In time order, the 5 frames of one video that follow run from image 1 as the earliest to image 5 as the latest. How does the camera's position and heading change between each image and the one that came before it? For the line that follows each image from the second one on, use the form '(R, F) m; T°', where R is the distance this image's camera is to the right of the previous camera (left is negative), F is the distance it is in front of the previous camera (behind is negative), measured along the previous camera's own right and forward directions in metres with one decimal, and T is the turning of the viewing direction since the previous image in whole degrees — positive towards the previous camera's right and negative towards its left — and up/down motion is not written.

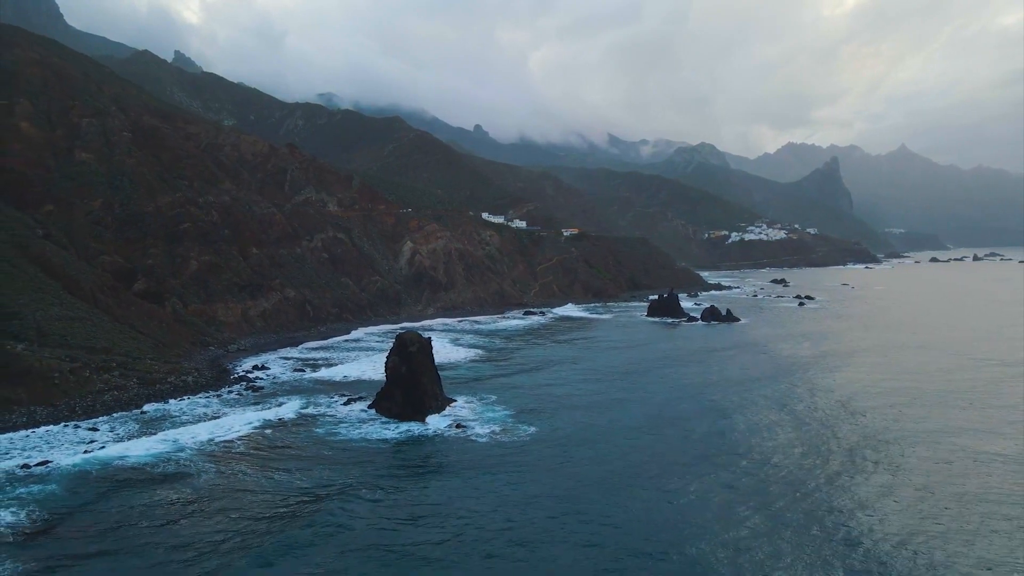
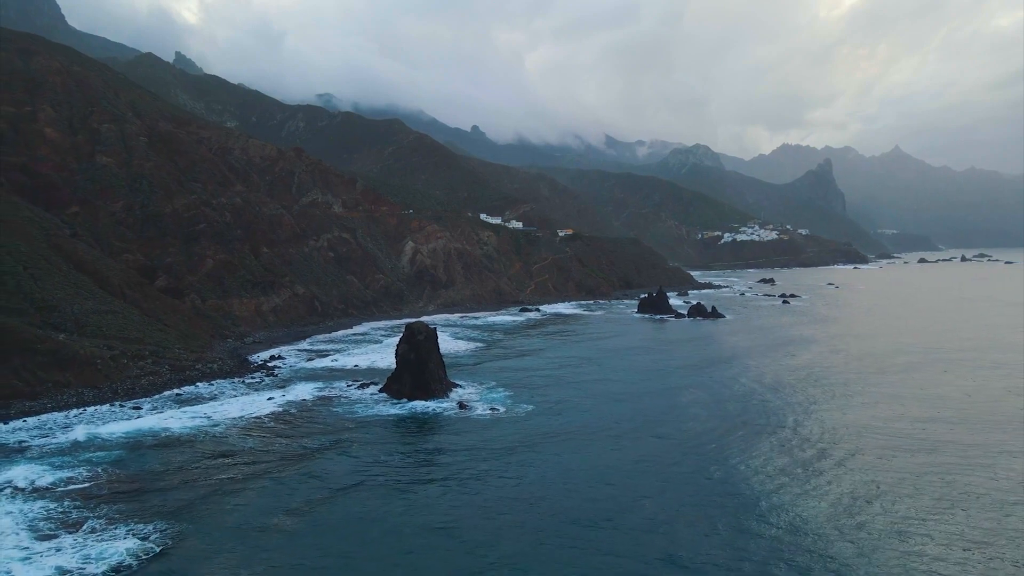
(0.0, -3.1) m; 0°
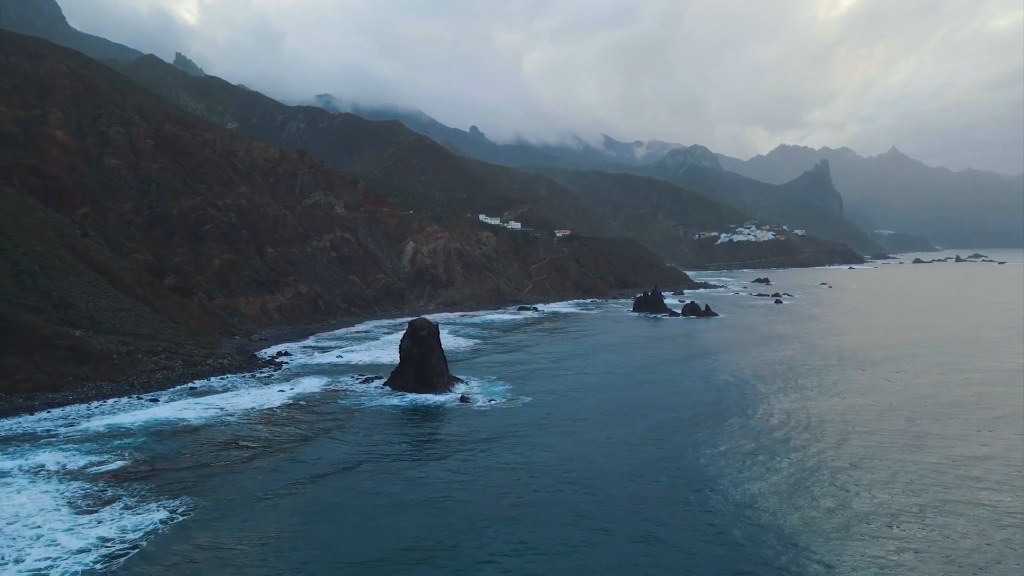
(0.0, -1.4) m; 0°
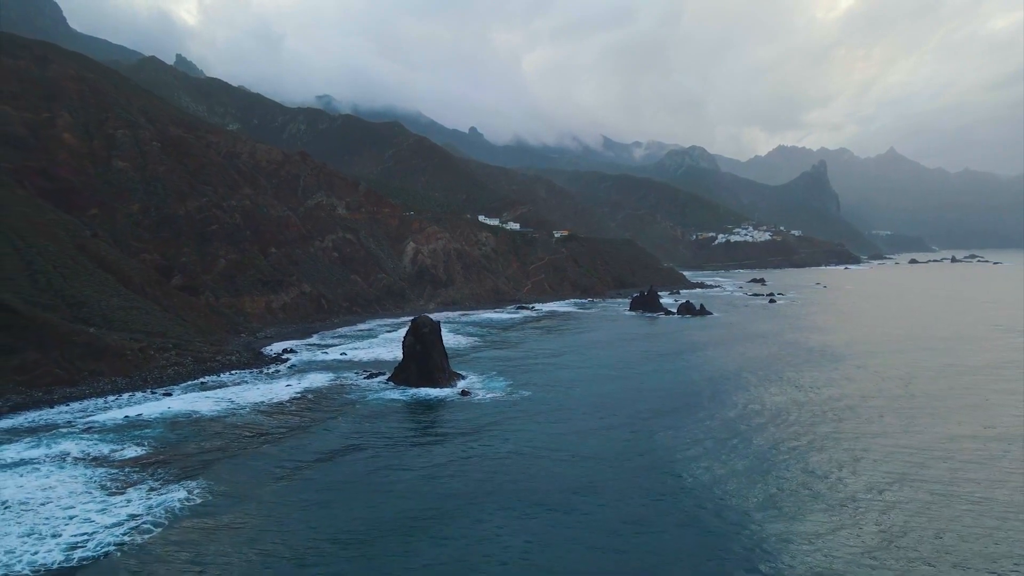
(0.0, -1.2) m; 0°
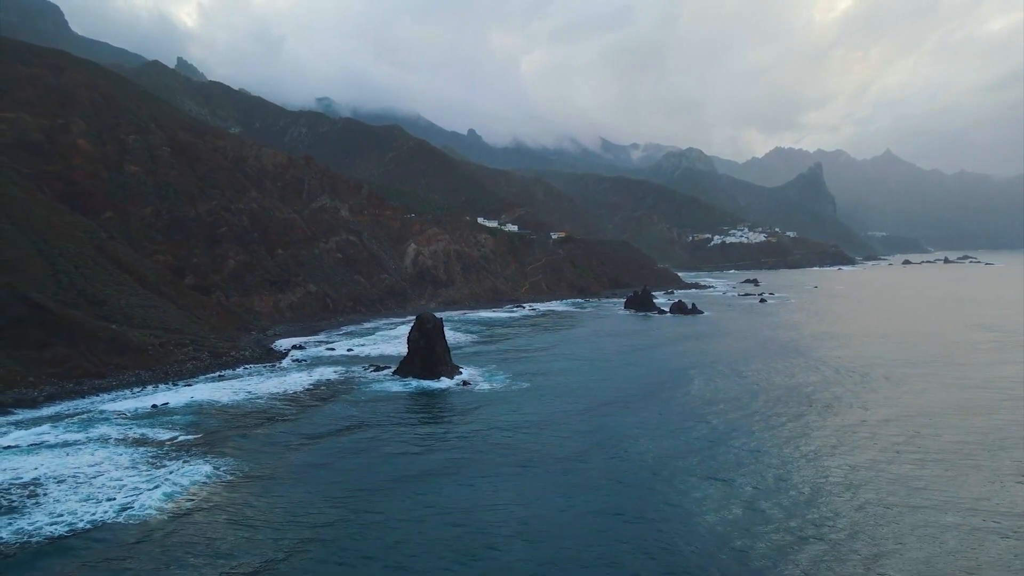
(0.0, -2.1) m; 0°
